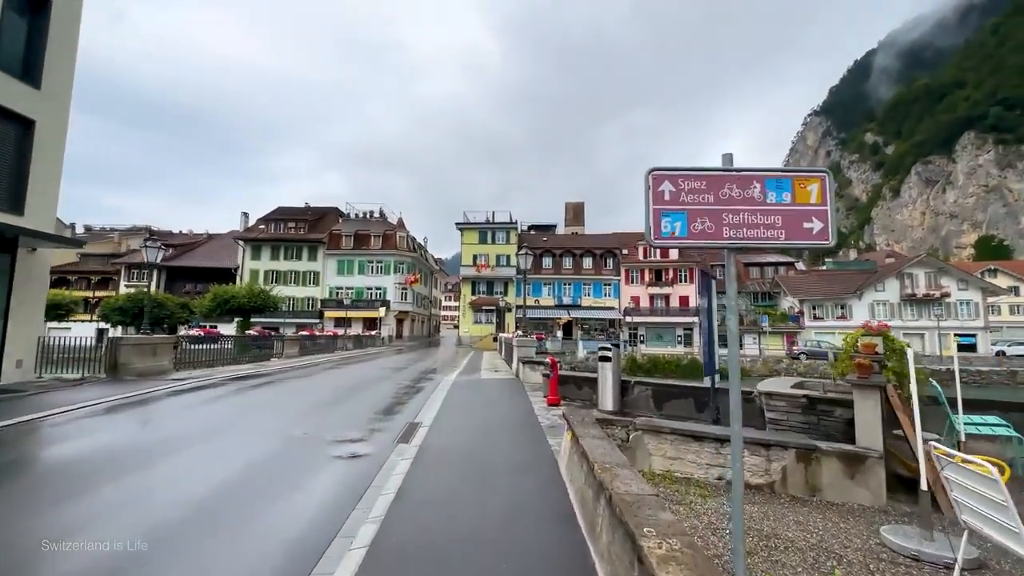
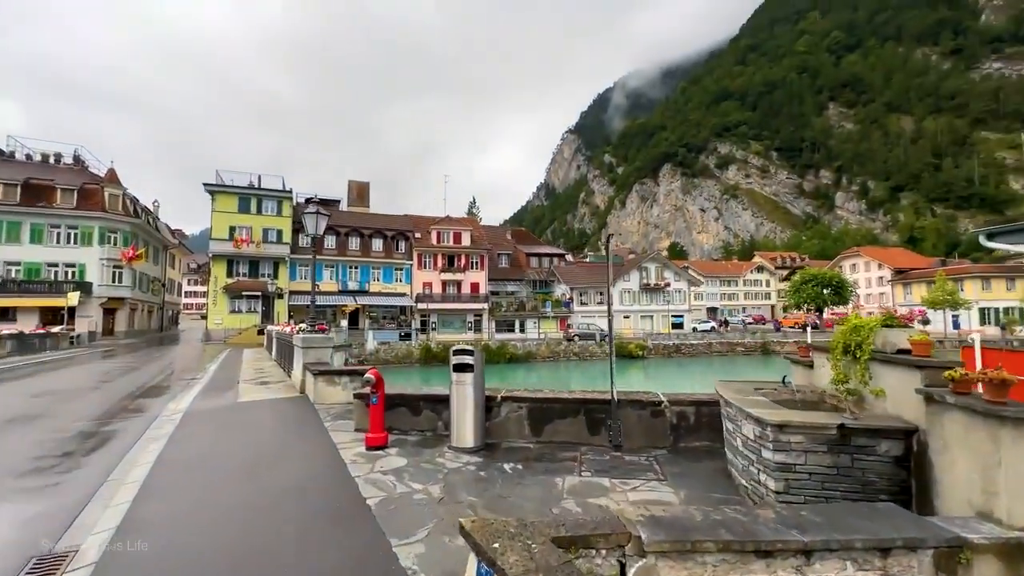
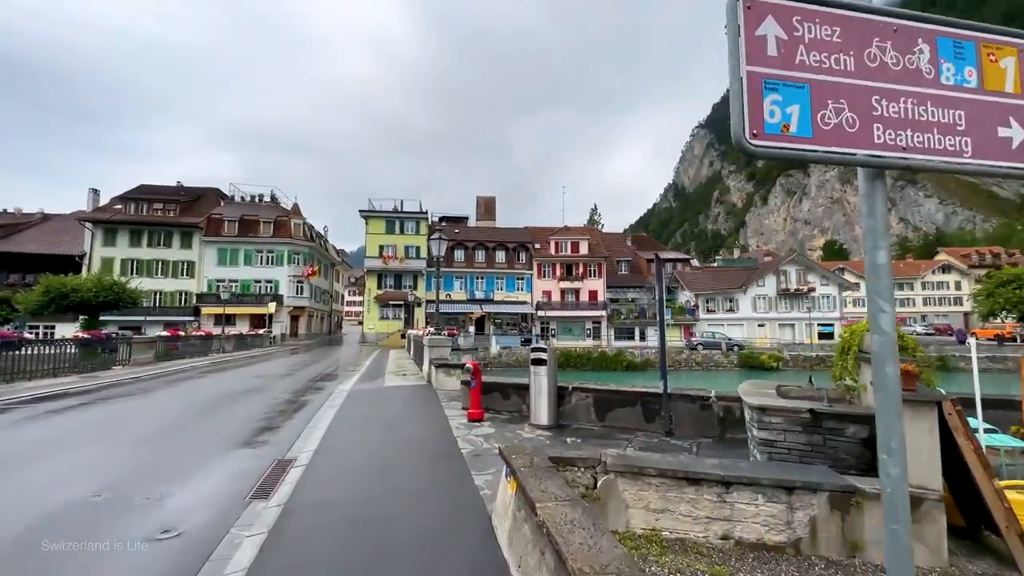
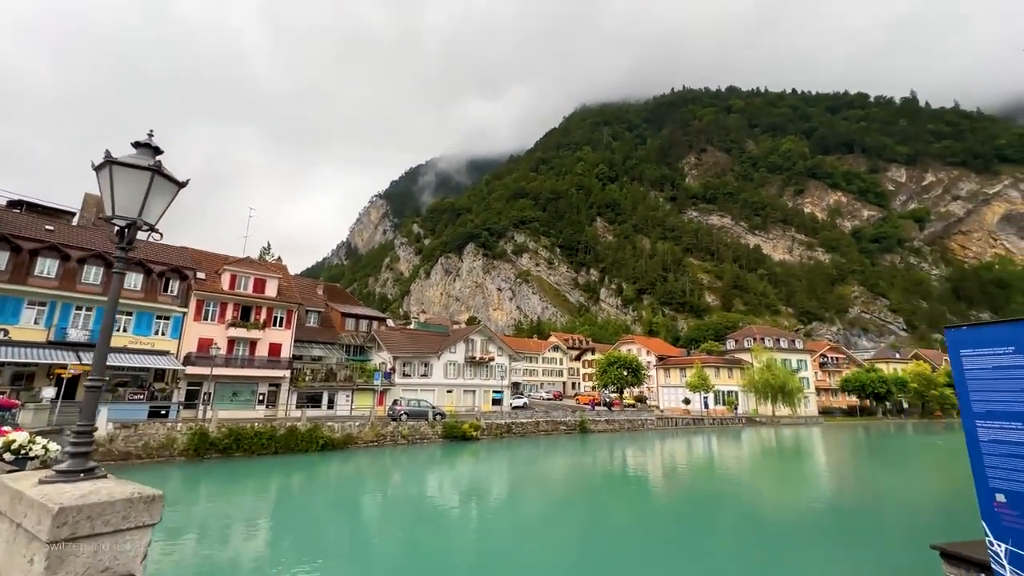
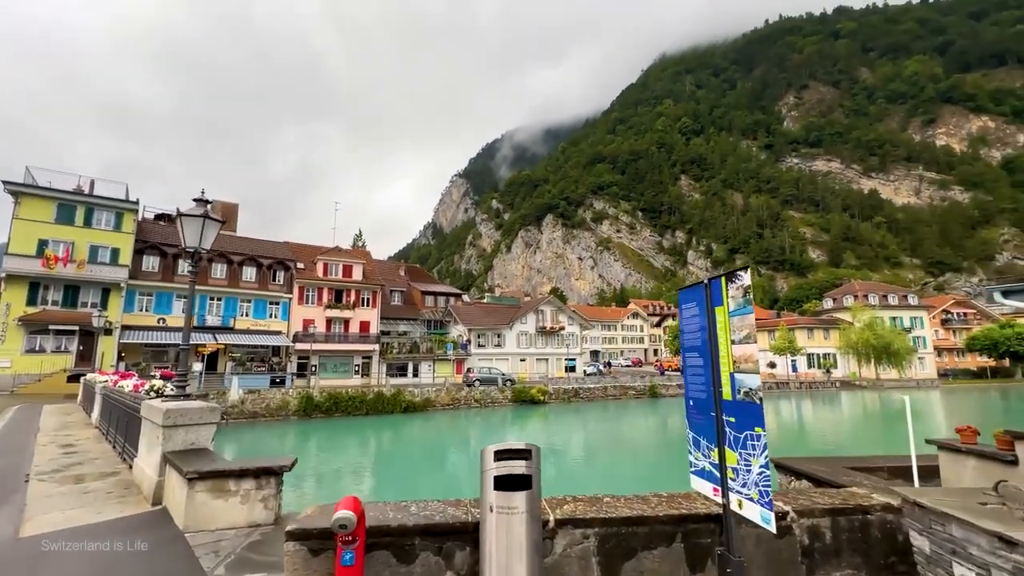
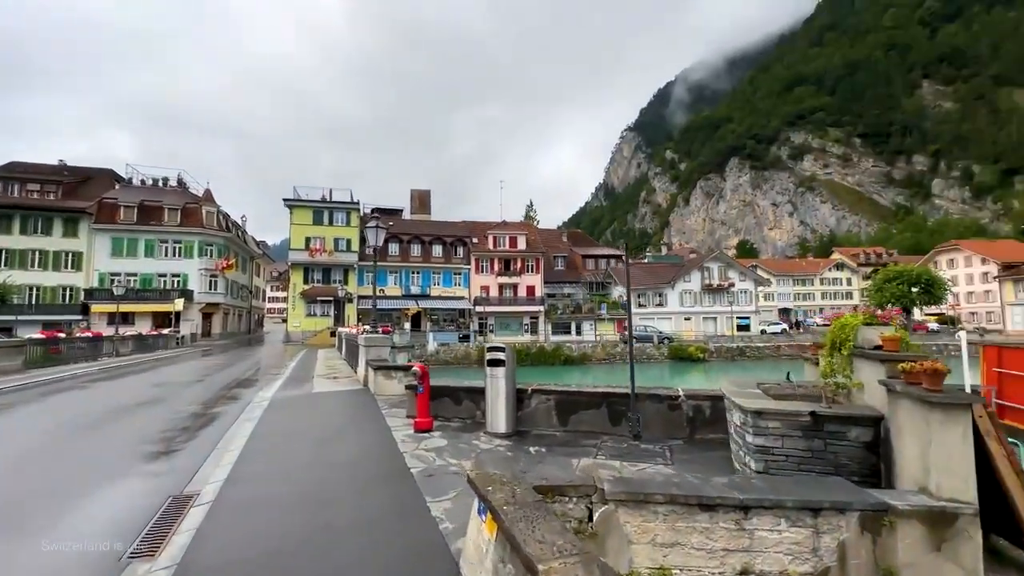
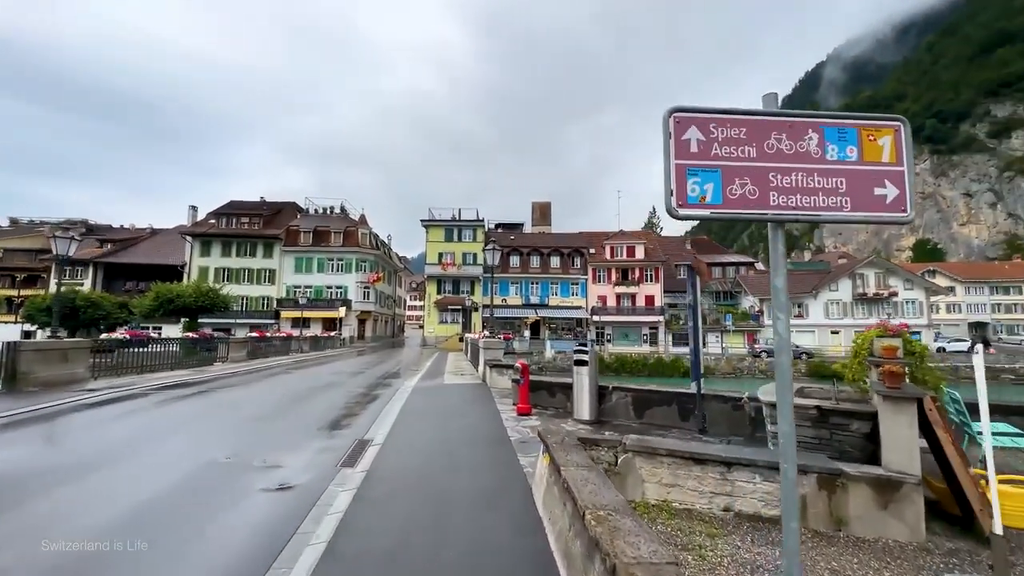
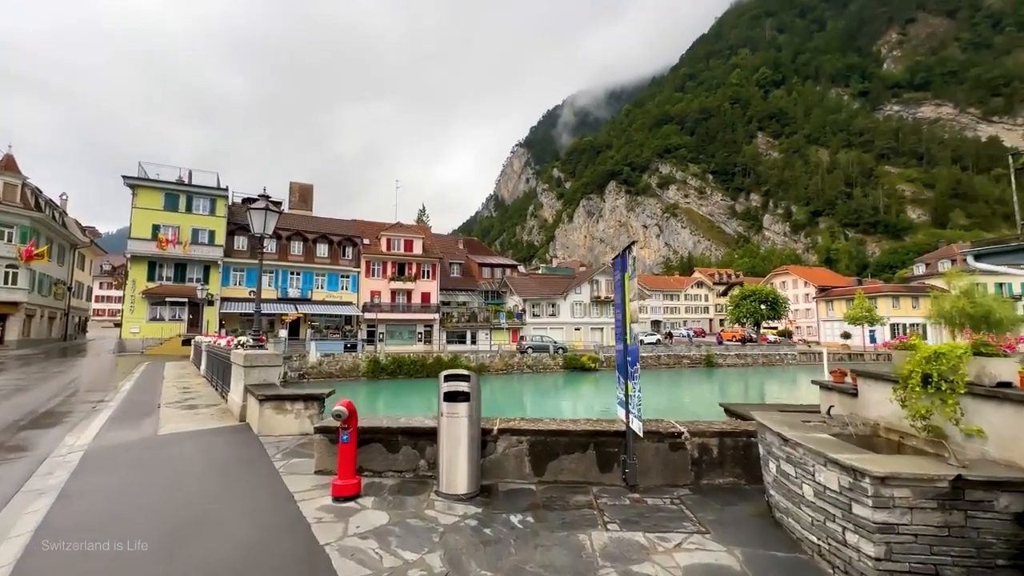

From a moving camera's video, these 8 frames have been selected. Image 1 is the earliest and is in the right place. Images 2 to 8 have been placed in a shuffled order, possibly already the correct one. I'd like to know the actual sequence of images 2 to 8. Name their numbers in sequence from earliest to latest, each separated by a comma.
7, 3, 6, 2, 8, 5, 4
